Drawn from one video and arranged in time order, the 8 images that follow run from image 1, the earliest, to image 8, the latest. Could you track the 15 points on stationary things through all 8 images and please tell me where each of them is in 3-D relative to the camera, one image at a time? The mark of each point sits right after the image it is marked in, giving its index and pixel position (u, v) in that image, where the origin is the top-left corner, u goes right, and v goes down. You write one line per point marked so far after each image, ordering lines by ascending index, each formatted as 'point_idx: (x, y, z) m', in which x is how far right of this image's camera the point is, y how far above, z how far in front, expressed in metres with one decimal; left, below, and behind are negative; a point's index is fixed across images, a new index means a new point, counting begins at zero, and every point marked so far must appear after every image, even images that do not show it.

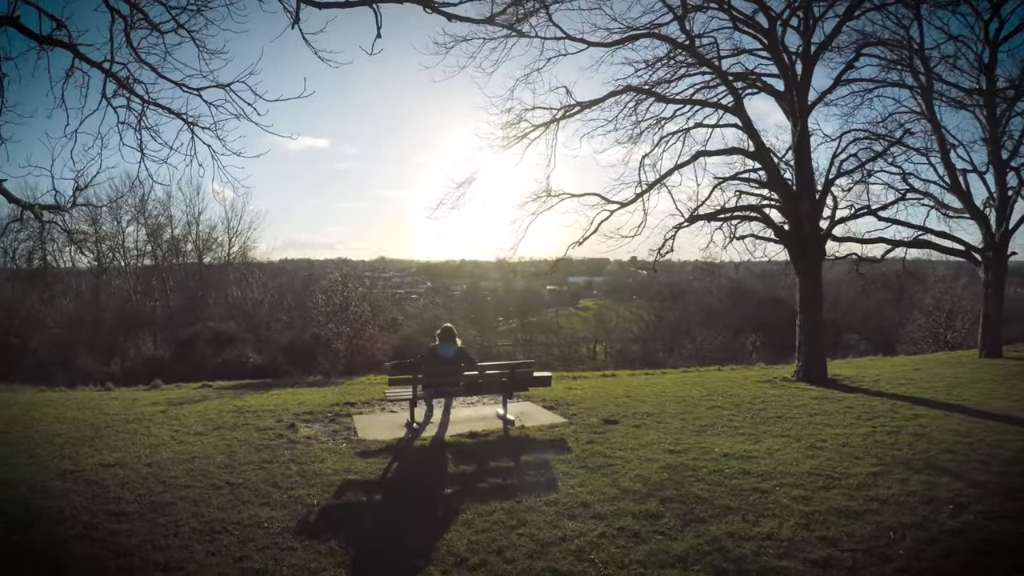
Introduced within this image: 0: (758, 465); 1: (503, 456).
0: (+2.0, -1.5, +5.5) m
1: (-0.1, -1.5, +5.8) m
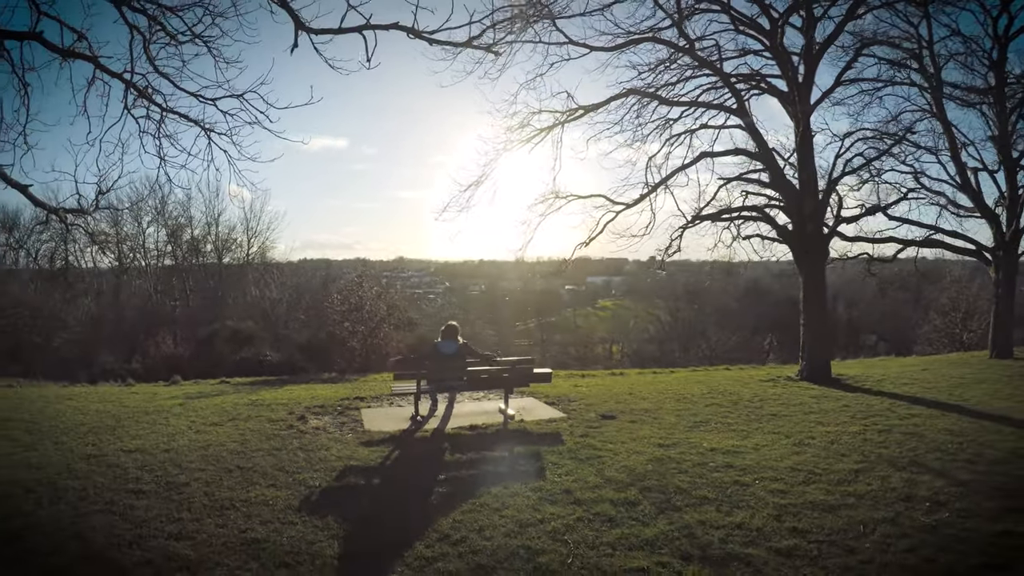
0: (+2.0, -1.5, +5.7) m
1: (-0.1, -1.5, +6.1) m
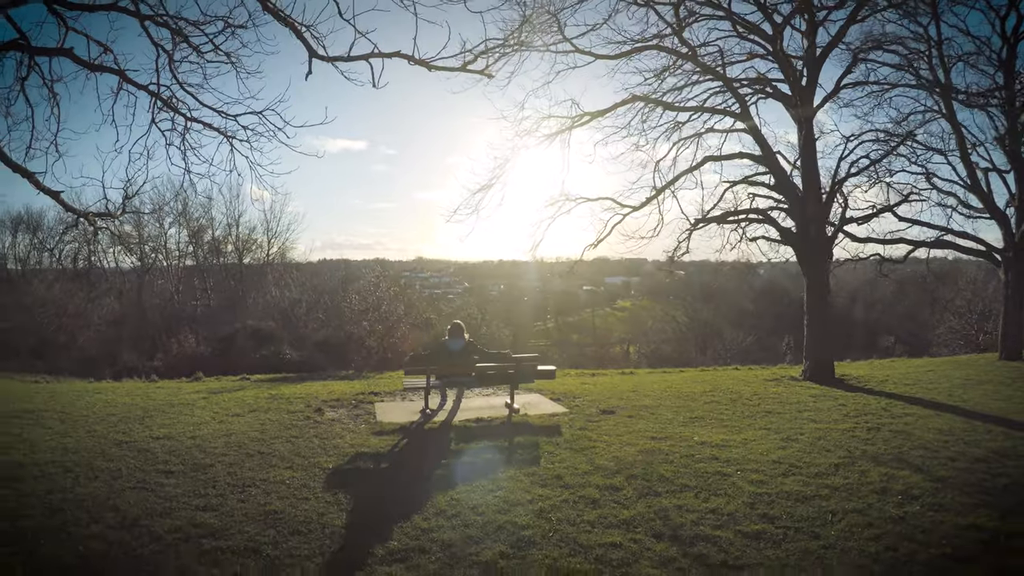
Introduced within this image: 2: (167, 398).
0: (+2.0, -1.5, +6.0) m
1: (-0.1, -1.5, +6.5) m
2: (-5.4, -1.7, +10.2) m
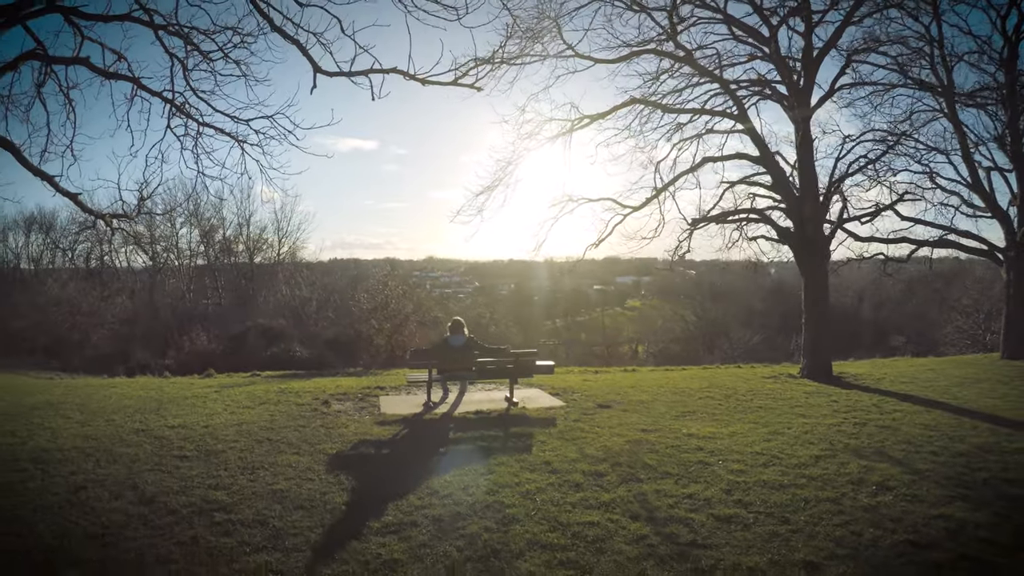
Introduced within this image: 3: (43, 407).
0: (+1.9, -1.5, +6.3) m
1: (-0.1, -1.4, +6.8) m
2: (-5.4, -1.7, +10.6) m
3: (-6.5, -1.6, +9.1) m
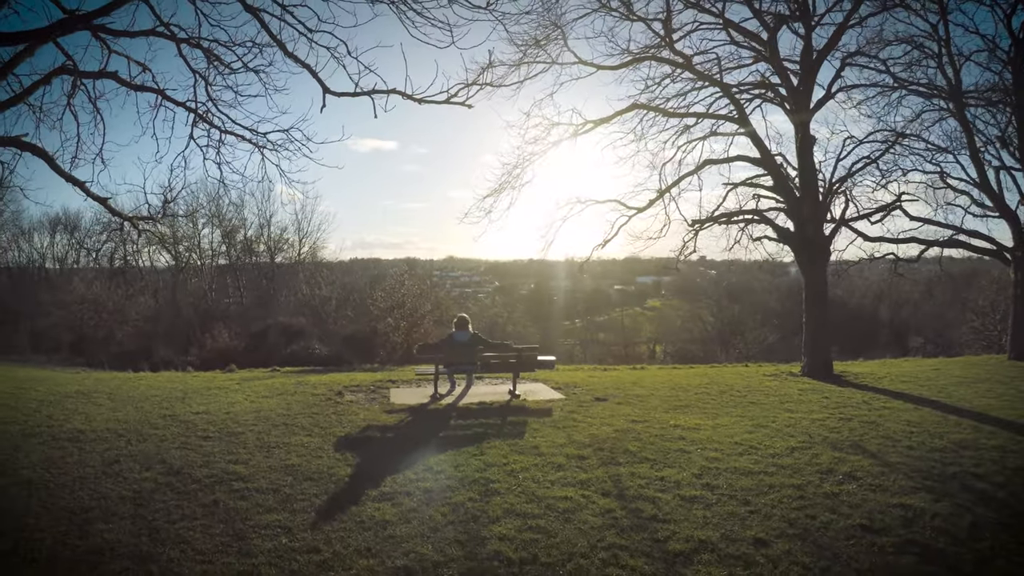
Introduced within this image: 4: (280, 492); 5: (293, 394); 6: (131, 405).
0: (+1.9, -1.5, +6.7) m
1: (-0.2, -1.4, +7.2) m
2: (-5.3, -1.6, +11.2) m
3: (-6.5, -1.6, +9.7) m
4: (-1.5, -1.3, +4.3) m
5: (-3.0, -1.5, +9.0) m
6: (-4.9, -1.5, +8.4) m
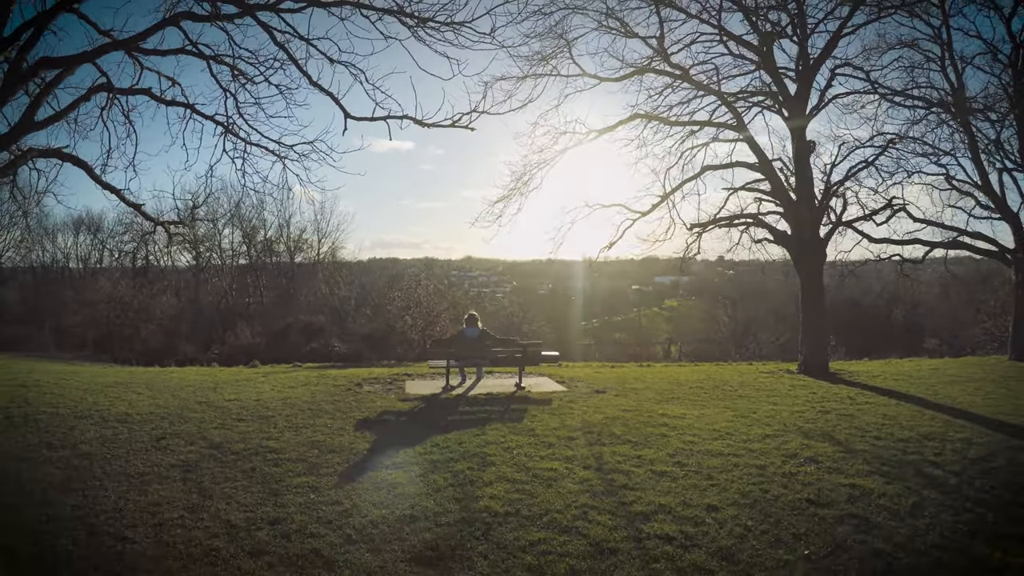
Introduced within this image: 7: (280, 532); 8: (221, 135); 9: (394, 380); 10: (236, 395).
0: (+1.9, -1.5, +7.4) m
1: (-0.2, -1.4, +7.9) m
2: (-5.1, -1.6, +12.0) m
3: (-6.4, -1.6, +10.6) m
4: (-1.6, -1.3, +5.0) m
5: (-3.0, -1.4, +9.7) m
6: (-4.8, -1.5, +9.2) m
7: (-1.3, -1.4, +3.8) m
8: (-2.6, +1.4, +5.9) m
9: (-2.0, -1.5, +10.8) m
10: (-3.7, -1.4, +8.6) m
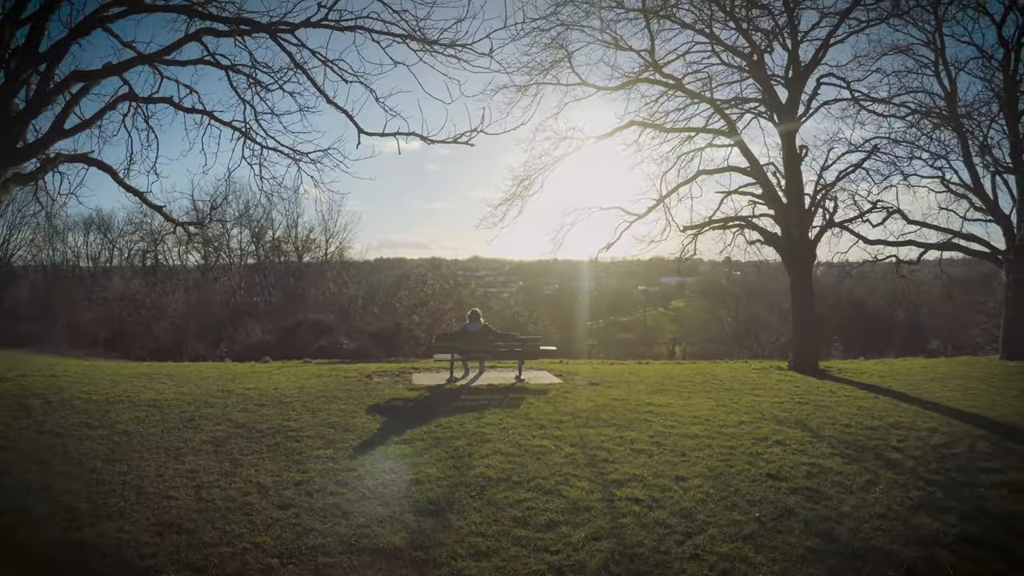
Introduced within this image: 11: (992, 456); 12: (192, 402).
0: (+1.9, -1.4, +8.0) m
1: (-0.2, -1.4, +8.5) m
2: (-5.1, -1.6, +12.7) m
3: (-6.4, -1.5, +11.3) m
4: (-1.6, -1.3, +5.6) m
5: (-3.0, -1.4, +10.4) m
6: (-4.8, -1.4, +9.9) m
7: (-1.4, -1.4, +4.4) m
8: (-2.7, +1.4, +6.5) m
9: (-2.0, -1.5, +11.4) m
10: (-3.7, -1.4, +9.3) m
11: (+4.9, -1.7, +6.7) m
12: (-3.9, -1.4, +7.9) m
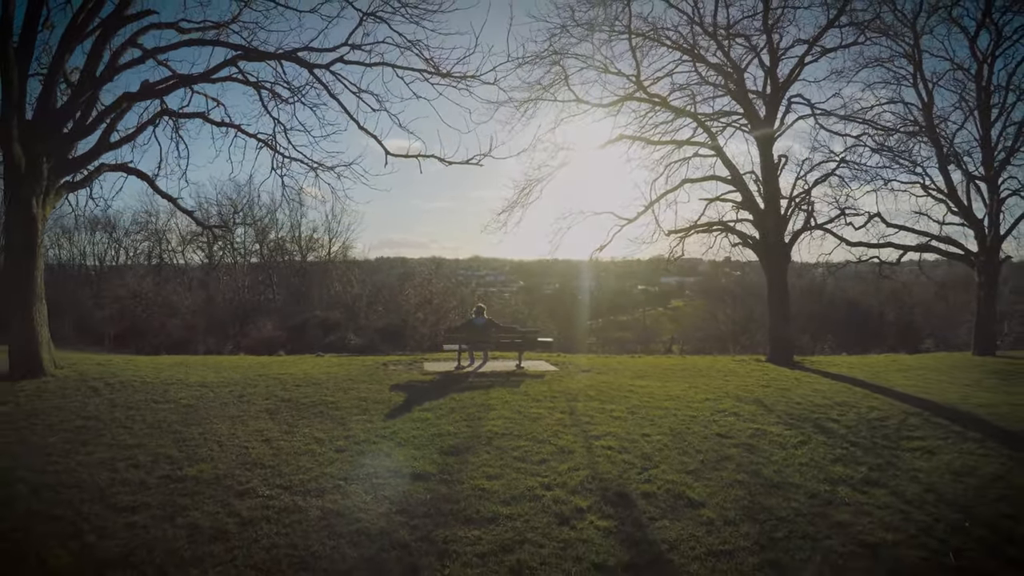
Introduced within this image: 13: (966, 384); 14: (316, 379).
0: (+1.9, -1.4, +9.2) m
1: (-0.2, -1.4, +9.8) m
2: (-5.1, -1.5, +13.9) m
3: (-6.4, -1.5, +12.5) m
4: (-1.6, -1.3, +6.9) m
5: (-2.9, -1.4, +11.7) m
6: (-4.8, -1.4, +11.2) m
7: (-1.4, -1.3, +5.7) m
8: (-2.7, +1.5, +7.8) m
9: (-2.0, -1.4, +12.7) m
10: (-3.7, -1.3, +10.6) m
11: (+4.9, -1.7, +8.0) m
12: (-3.9, -1.3, +9.2) m
13: (+8.9, -1.9, +12.8) m
14: (-2.8, -1.3, +9.4) m
